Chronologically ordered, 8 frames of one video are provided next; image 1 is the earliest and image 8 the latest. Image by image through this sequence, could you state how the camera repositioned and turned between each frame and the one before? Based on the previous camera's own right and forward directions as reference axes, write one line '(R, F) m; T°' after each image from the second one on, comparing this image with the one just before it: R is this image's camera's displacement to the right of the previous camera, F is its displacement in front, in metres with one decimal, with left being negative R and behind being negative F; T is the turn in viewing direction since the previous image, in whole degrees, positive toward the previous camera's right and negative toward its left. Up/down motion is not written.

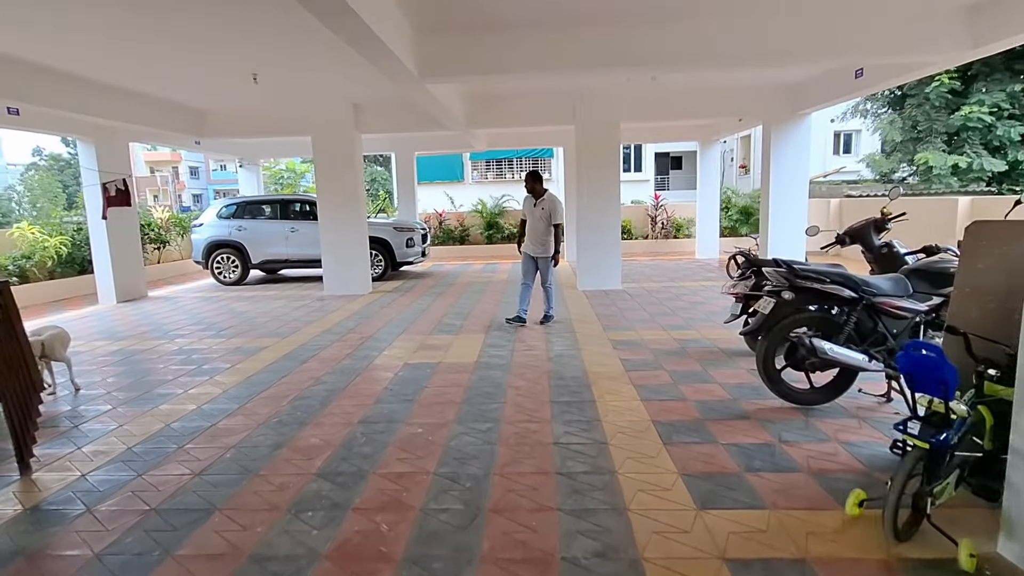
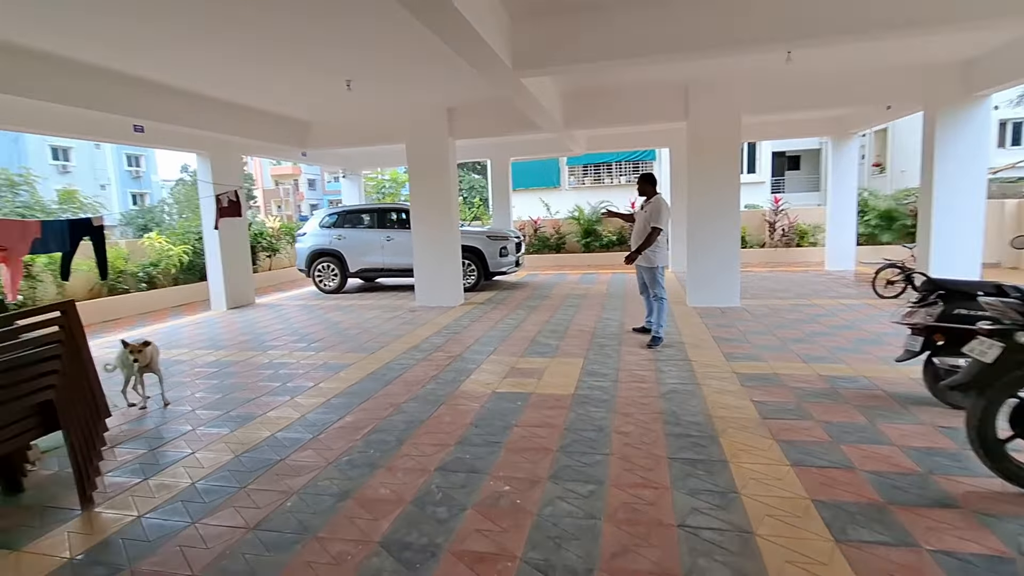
(-0.1, +0.6) m; -11°
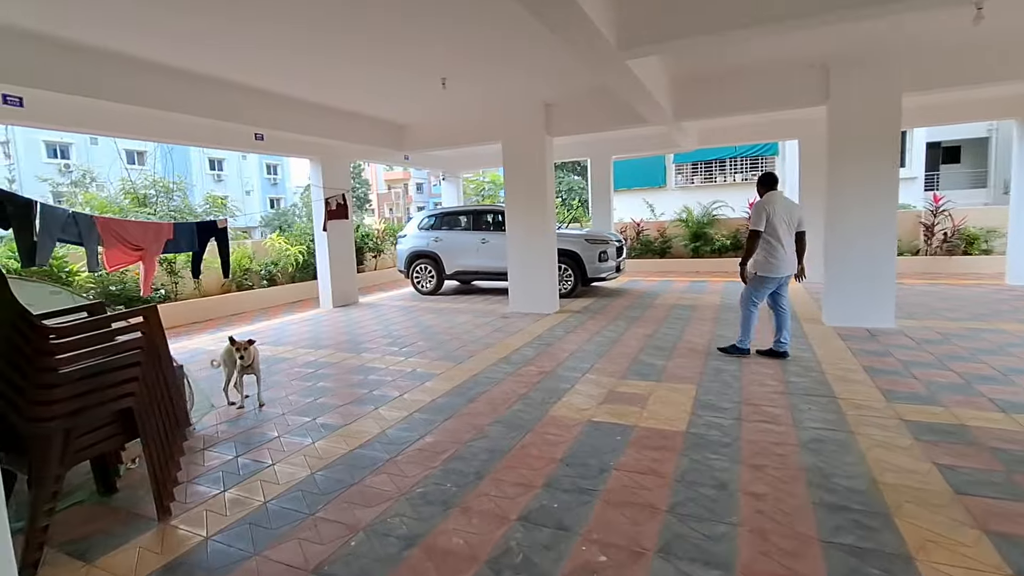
(0.0, +0.5) m; -11°
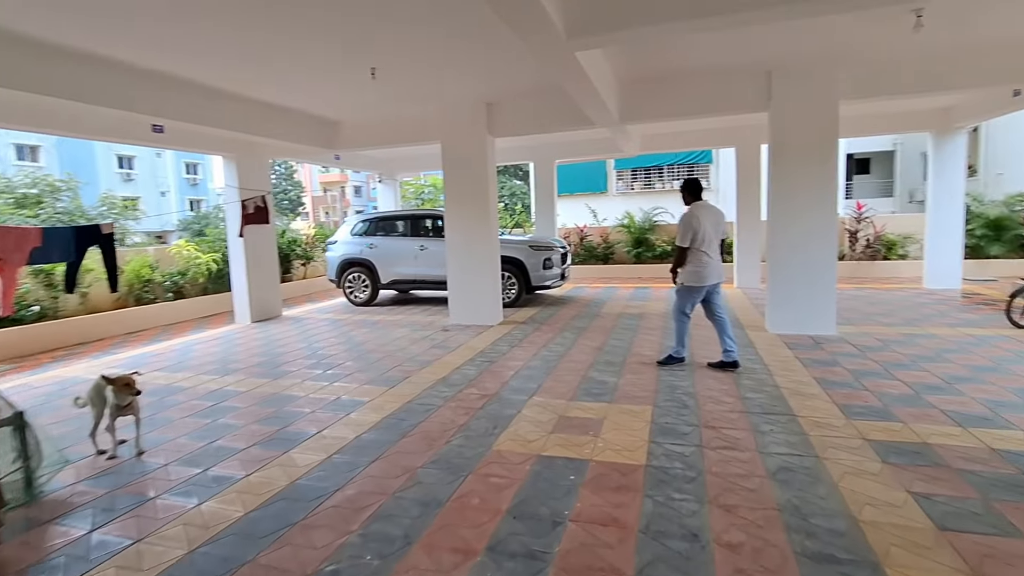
(0.0, +0.5) m; +7°
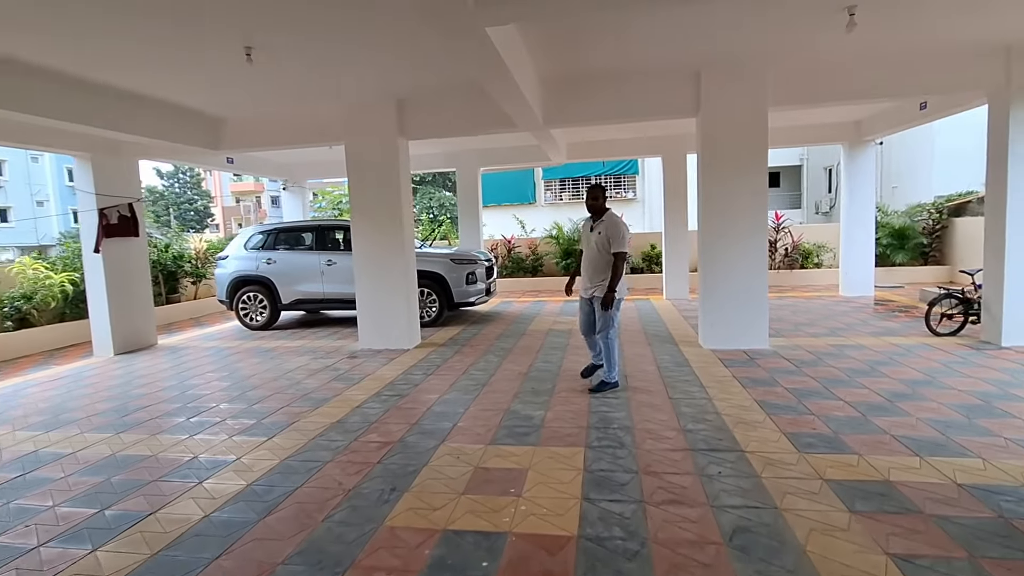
(+0.2, +0.6) m; +8°
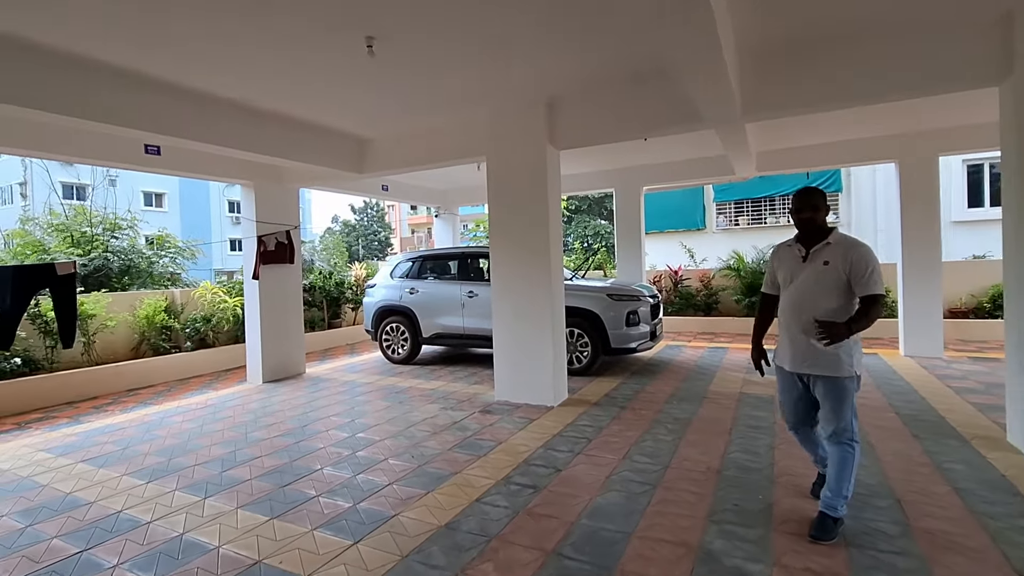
(-0.2, +1.3) m; -18°
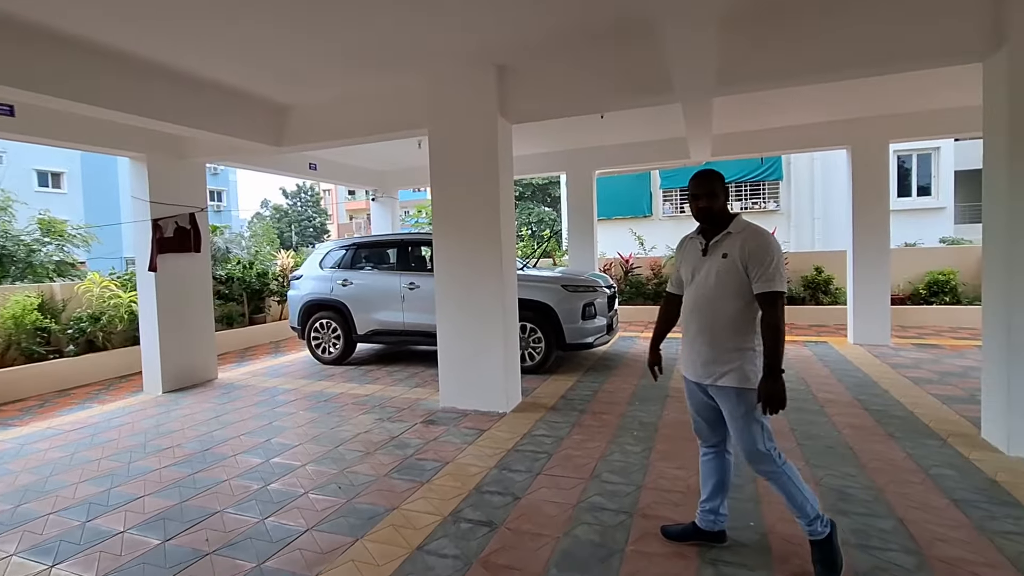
(0.0, +0.6) m; +6°
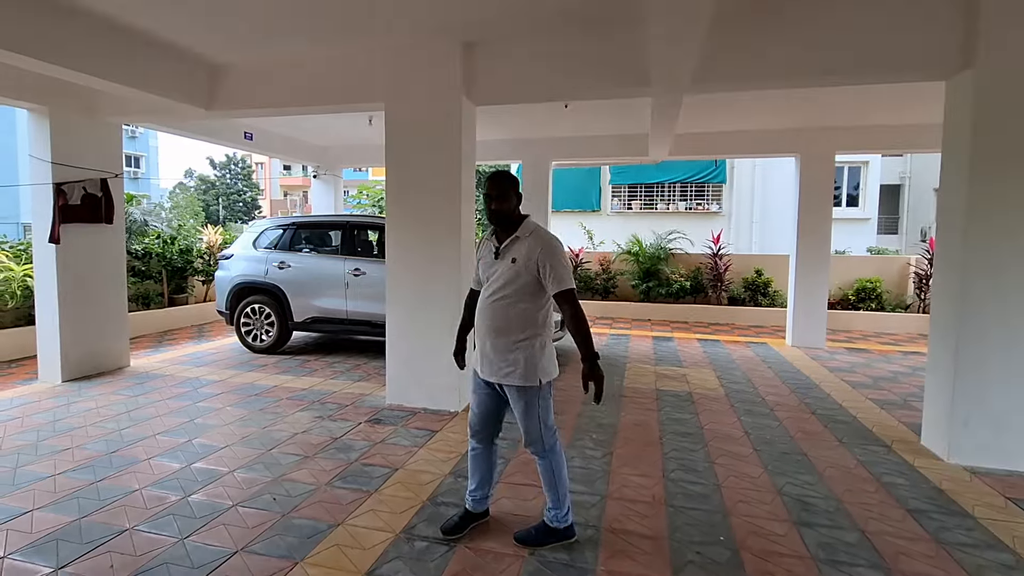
(-0.1, +0.3) m; +7°
